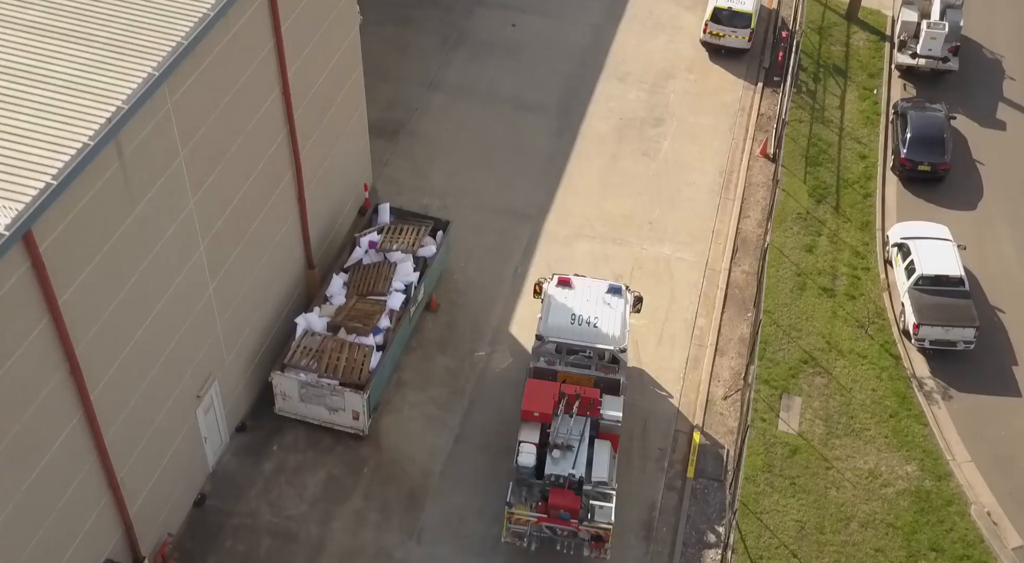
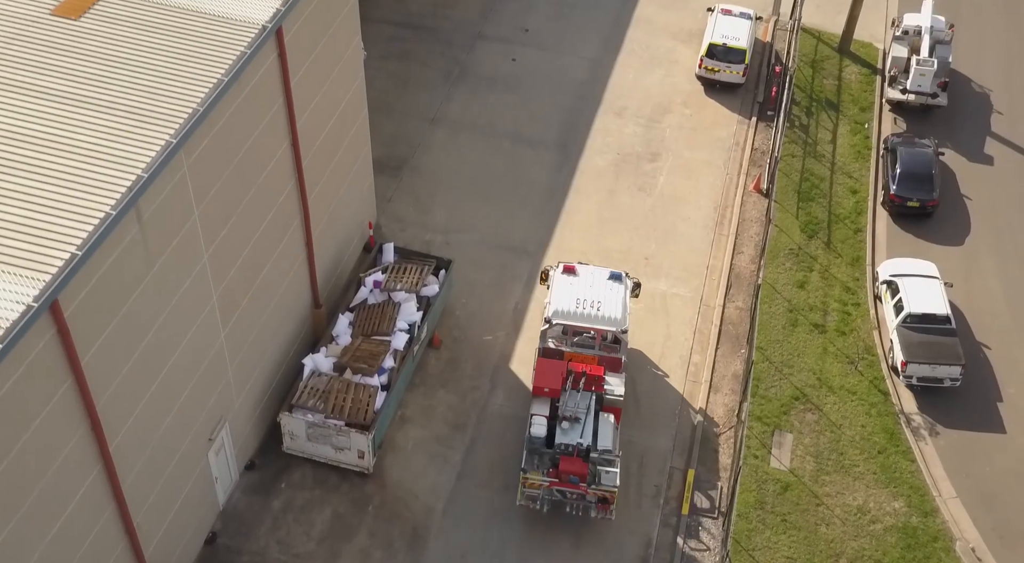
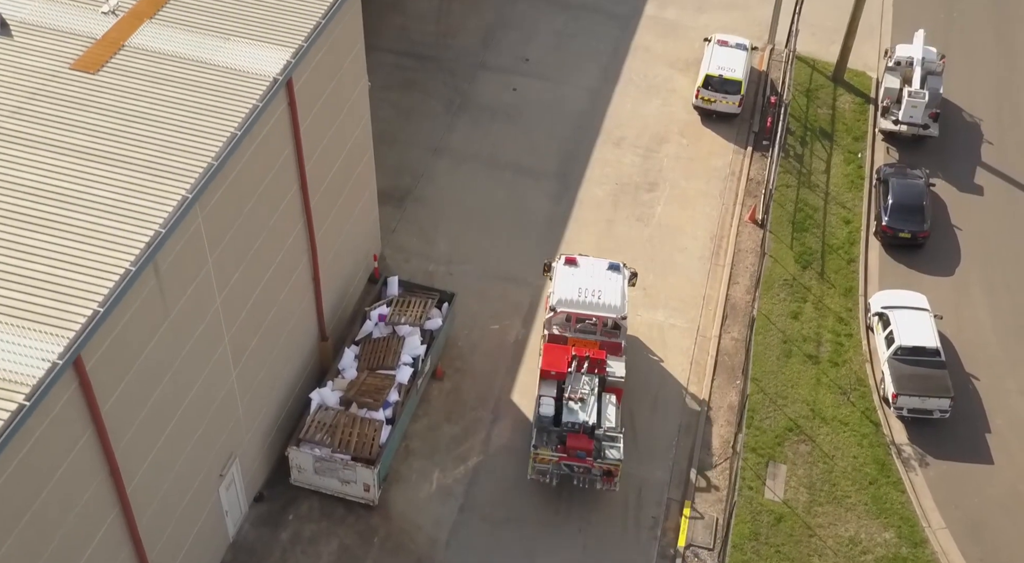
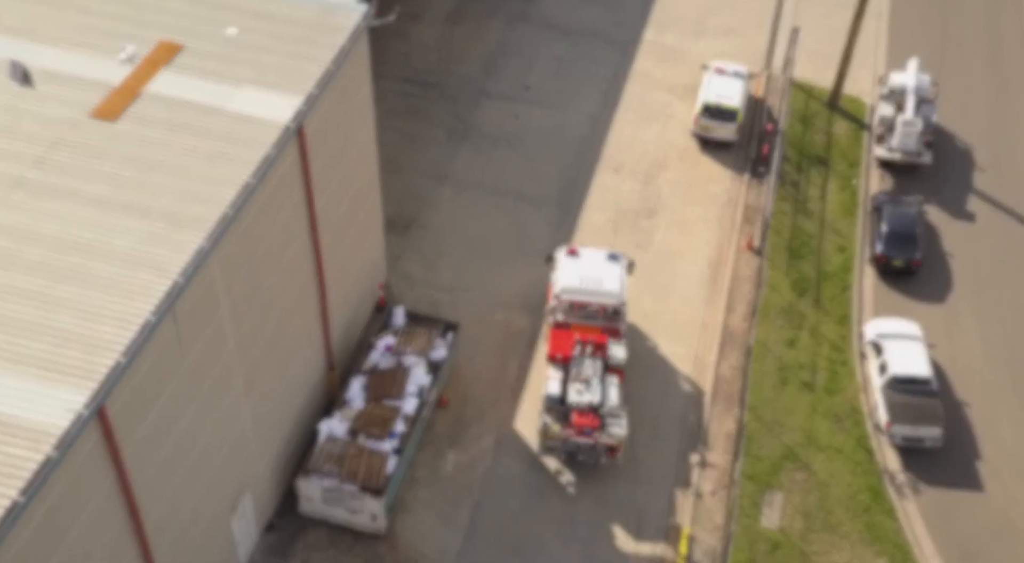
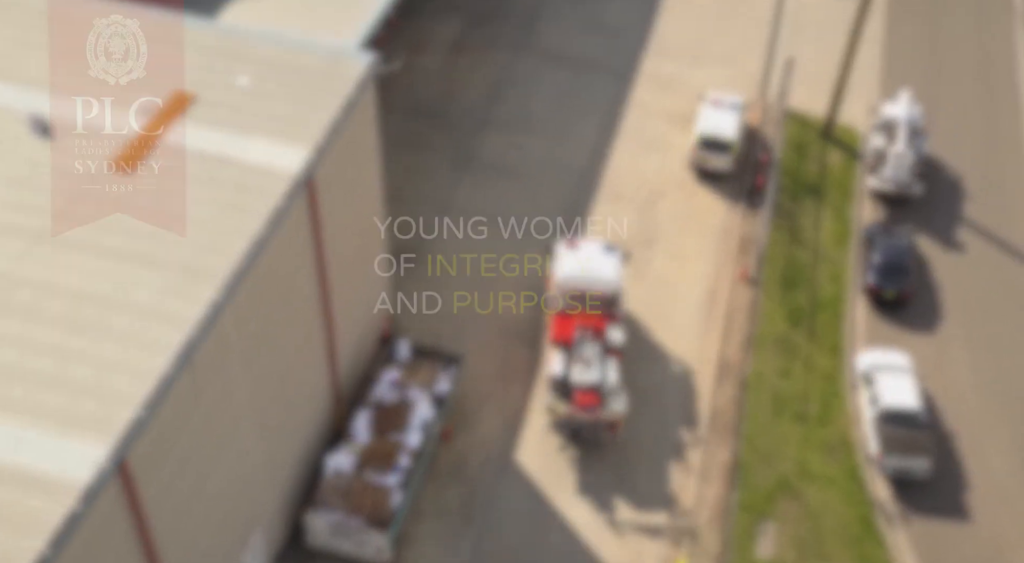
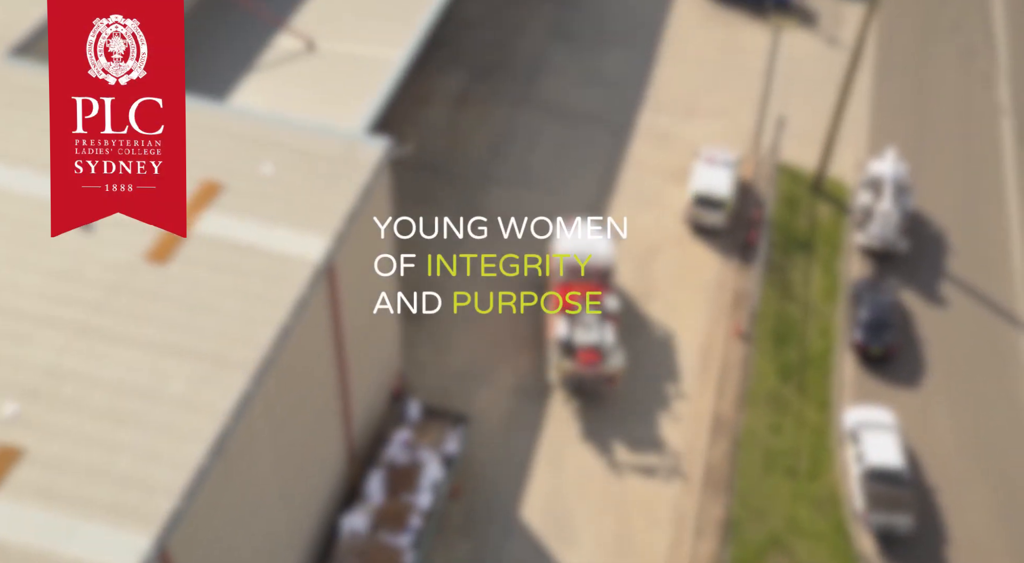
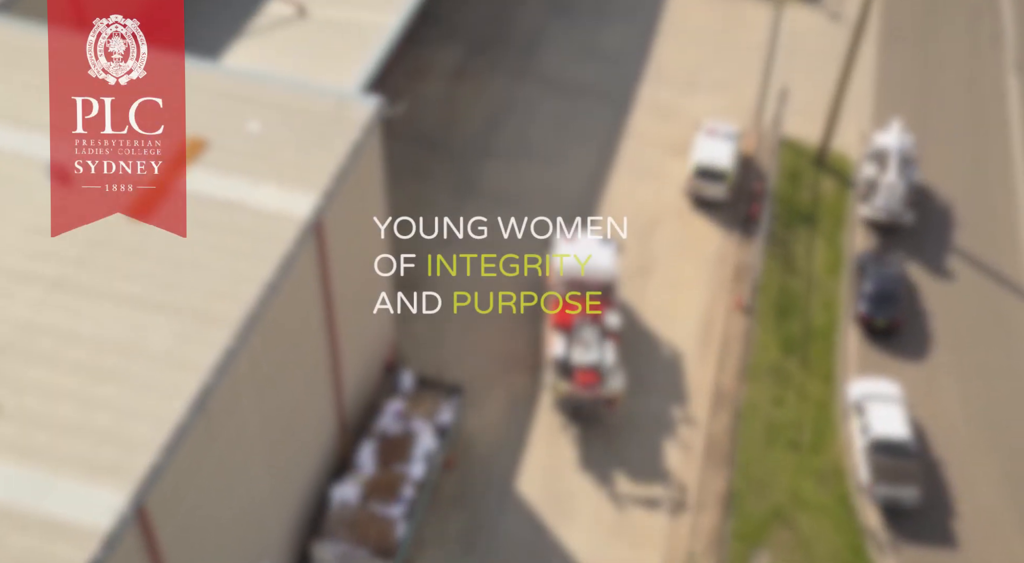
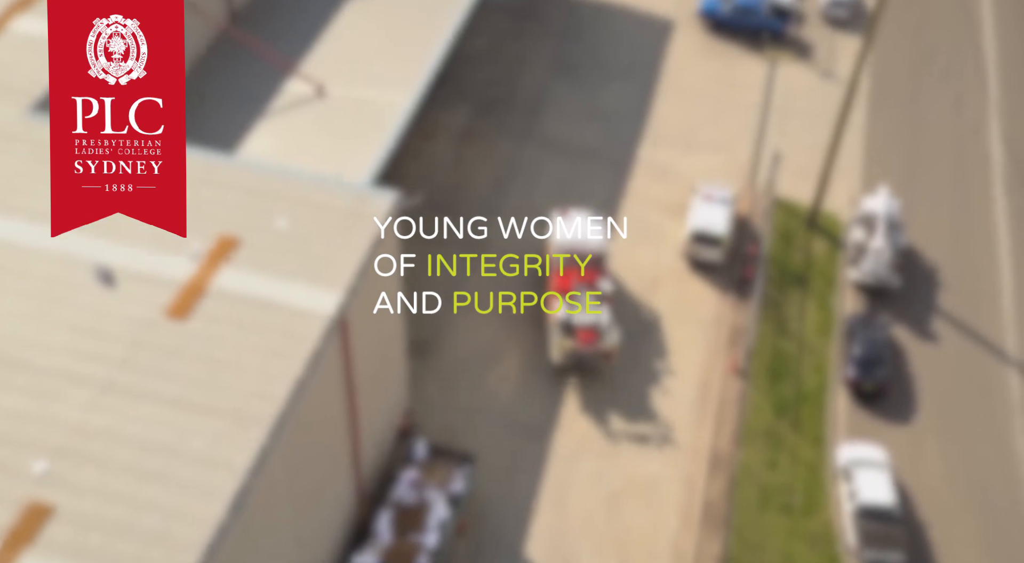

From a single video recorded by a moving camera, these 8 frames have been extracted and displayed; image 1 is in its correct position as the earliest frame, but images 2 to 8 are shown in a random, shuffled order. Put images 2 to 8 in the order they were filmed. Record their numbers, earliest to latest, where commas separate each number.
2, 3, 4, 5, 7, 6, 8
